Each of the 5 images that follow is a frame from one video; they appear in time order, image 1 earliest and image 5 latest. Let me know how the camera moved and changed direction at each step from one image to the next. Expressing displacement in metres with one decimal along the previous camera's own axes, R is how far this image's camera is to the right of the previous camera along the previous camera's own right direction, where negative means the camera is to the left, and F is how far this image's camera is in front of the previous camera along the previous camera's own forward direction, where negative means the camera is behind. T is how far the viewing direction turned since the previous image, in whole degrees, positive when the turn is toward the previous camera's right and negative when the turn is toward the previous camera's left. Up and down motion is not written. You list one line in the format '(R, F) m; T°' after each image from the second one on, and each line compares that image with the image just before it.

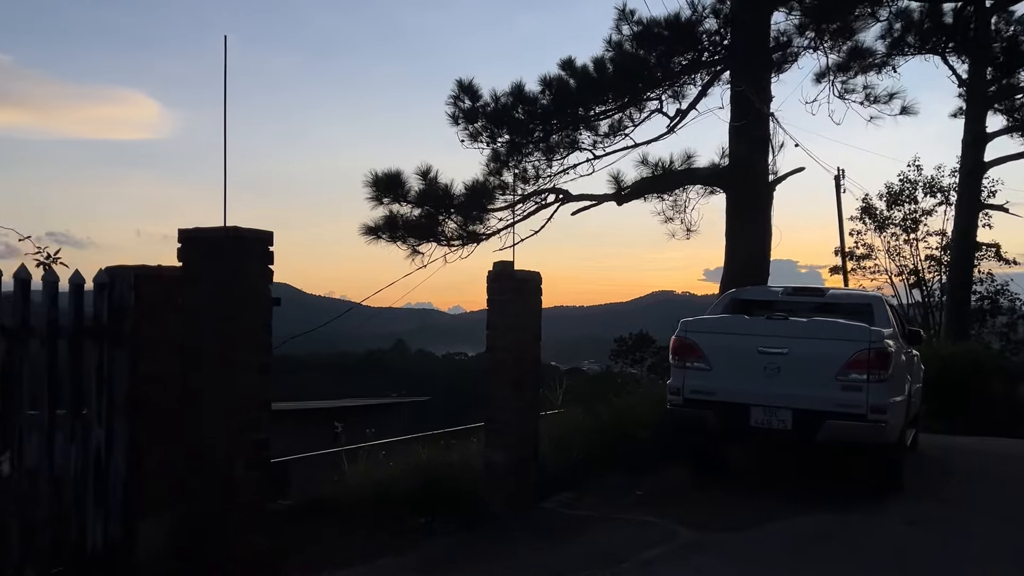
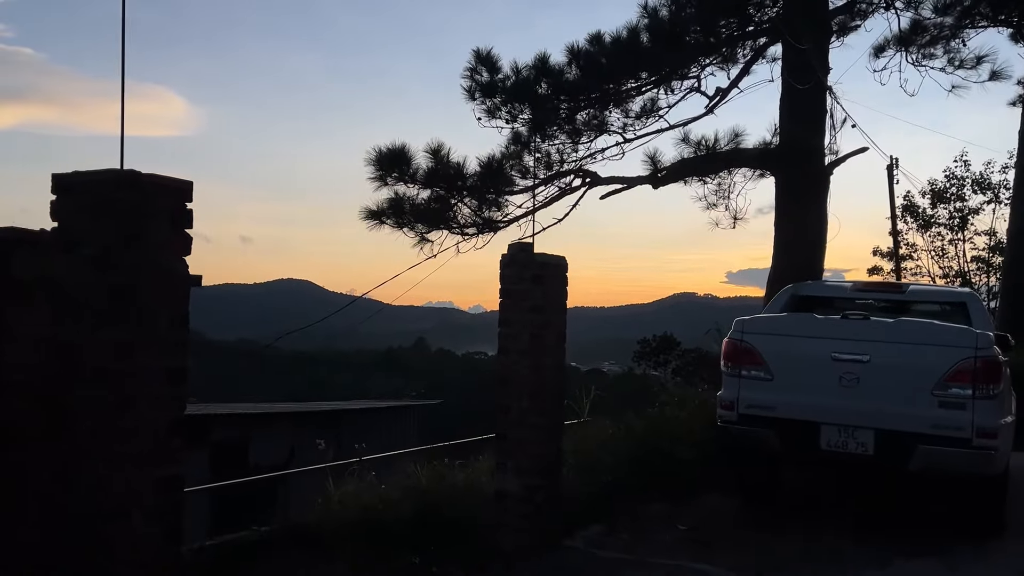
(0.0, +1.3) m; -1°
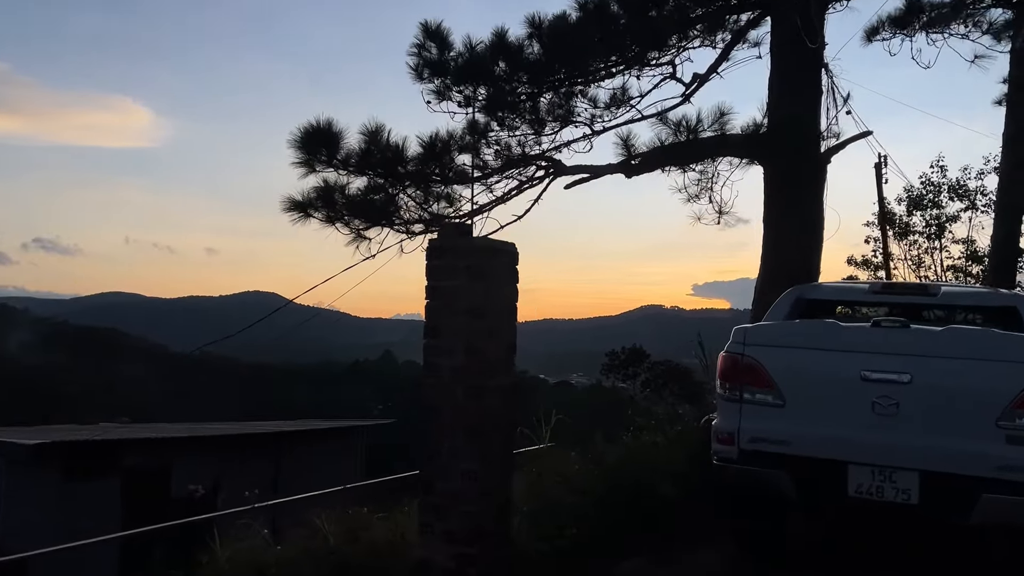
(+0.2, +1.4) m; +2°
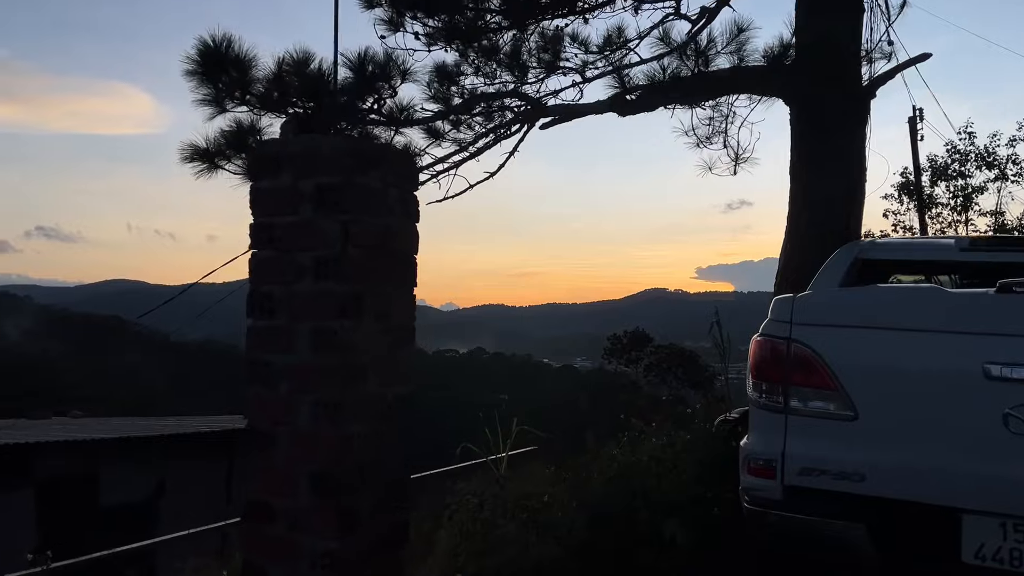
(+0.3, +1.7) m; 0°
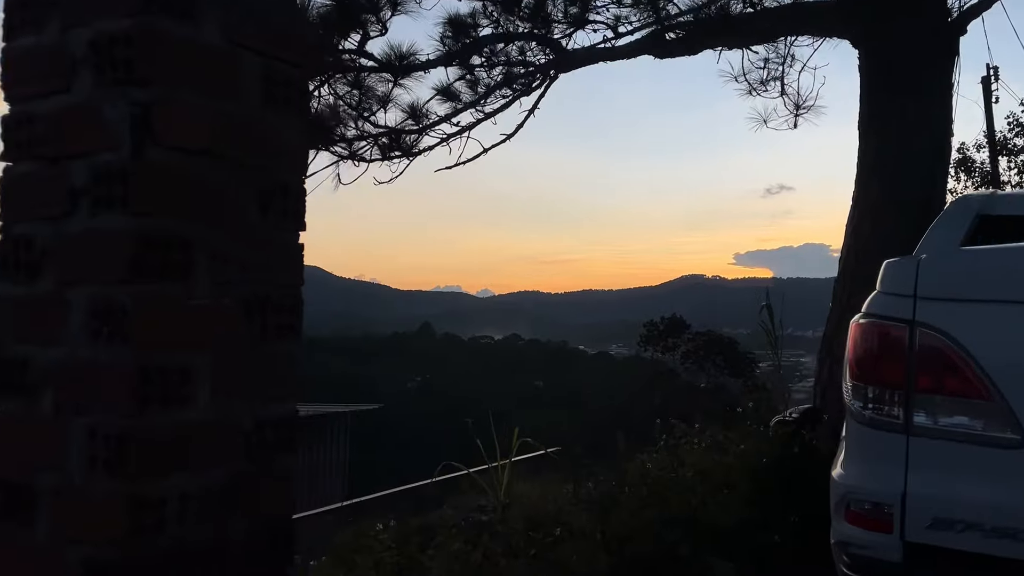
(+0.1, +1.0) m; -2°
